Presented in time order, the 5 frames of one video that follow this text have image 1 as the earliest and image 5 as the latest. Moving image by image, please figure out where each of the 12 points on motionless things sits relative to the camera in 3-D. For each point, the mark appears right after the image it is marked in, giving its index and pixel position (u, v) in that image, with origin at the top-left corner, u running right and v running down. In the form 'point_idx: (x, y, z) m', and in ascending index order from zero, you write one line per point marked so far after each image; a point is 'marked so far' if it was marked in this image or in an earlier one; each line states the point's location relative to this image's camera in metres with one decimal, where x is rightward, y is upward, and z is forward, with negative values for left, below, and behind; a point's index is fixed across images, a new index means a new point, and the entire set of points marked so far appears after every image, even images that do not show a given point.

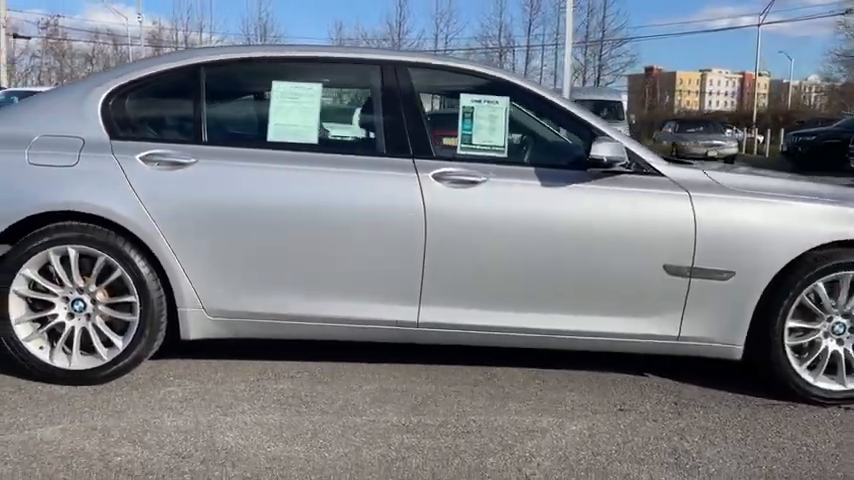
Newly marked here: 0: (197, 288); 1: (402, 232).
0: (-1.3, -0.3, +3.9) m
1: (-0.1, 0.0, +3.9) m
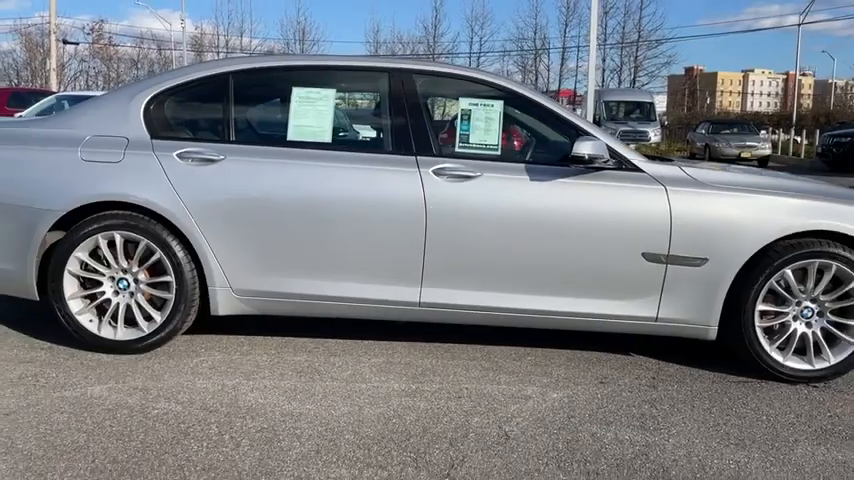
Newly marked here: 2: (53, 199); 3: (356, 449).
0: (-1.3, -0.2, +4.5) m
1: (-0.1, +0.1, +4.3) m
2: (-2.4, +0.3, +4.4) m
3: (-0.3, -1.0, +3.3) m
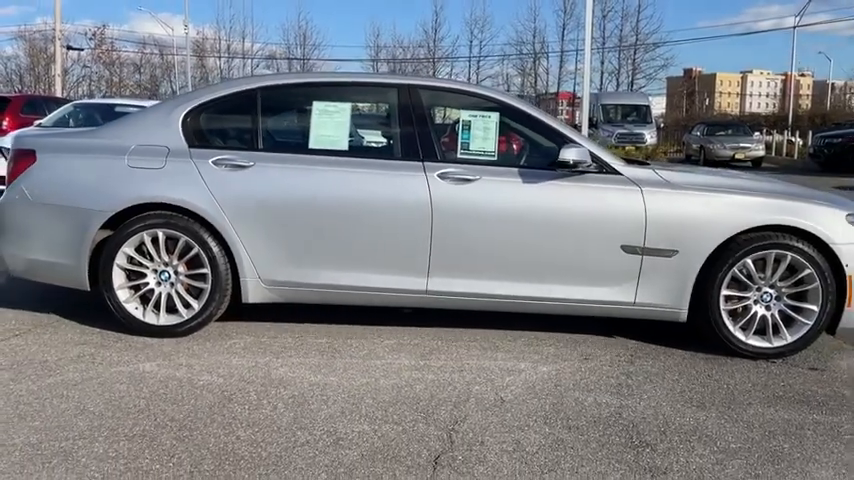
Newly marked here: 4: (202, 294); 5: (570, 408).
0: (-1.2, -0.2, +5.1) m
1: (-0.1, +0.1, +4.9) m
2: (-2.3, +0.3, +5.0) m
3: (-0.3, -0.9, +3.9) m
4: (-1.6, -0.4, +5.1) m
5: (+0.8, -0.9, +4.0) m
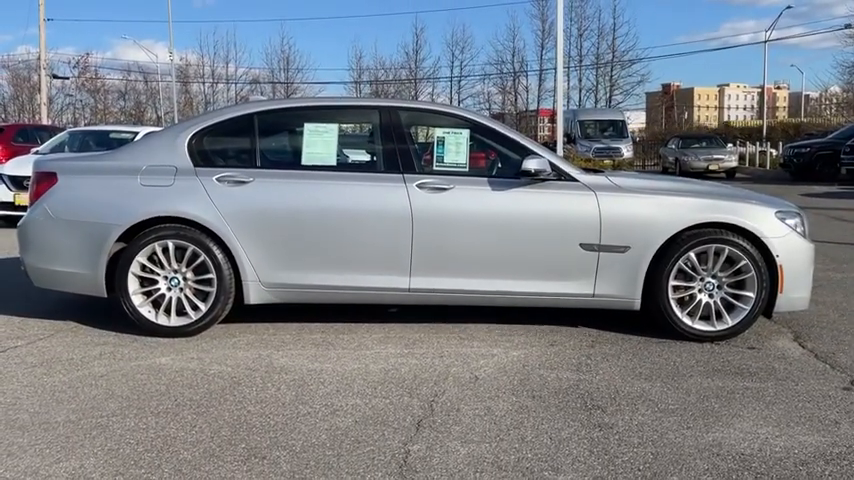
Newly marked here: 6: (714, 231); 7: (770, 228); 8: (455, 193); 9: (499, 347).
0: (-1.4, -0.2, +5.7) m
1: (-0.2, +0.1, +5.6) m
2: (-2.5, +0.2, +5.6) m
3: (-0.4, -0.9, +4.5) m
4: (-1.8, -0.5, +5.7) m
5: (+0.7, -0.9, +4.6) m
6: (+2.3, +0.1, +5.6) m
7: (+2.7, +0.1, +5.6) m
8: (+0.2, +0.4, +5.5) m
9: (+0.5, -0.8, +5.3) m
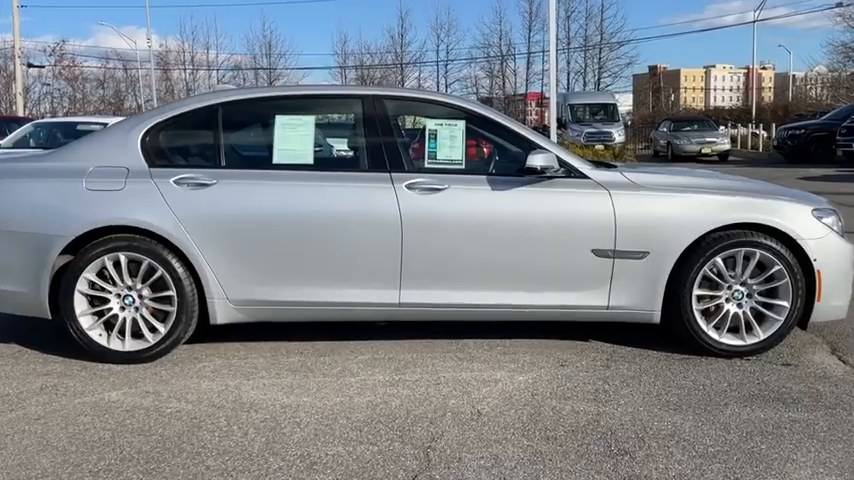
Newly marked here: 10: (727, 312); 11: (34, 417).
0: (-1.4, -0.3, +5.0) m
1: (-0.3, +0.1, +4.9) m
2: (-2.5, +0.1, +4.9) m
3: (-0.4, -1.0, +3.8) m
4: (-1.8, -0.5, +5.0) m
5: (+0.7, -1.0, +3.9) m
6: (+2.2, 0.0, +4.9) m
7: (+2.6, +0.1, +4.9) m
8: (+0.2, +0.3, +4.8) m
9: (+0.5, -0.9, +4.6) m
10: (+2.1, -0.5, +5.0) m
11: (-2.3, -1.0, +4.1) m
